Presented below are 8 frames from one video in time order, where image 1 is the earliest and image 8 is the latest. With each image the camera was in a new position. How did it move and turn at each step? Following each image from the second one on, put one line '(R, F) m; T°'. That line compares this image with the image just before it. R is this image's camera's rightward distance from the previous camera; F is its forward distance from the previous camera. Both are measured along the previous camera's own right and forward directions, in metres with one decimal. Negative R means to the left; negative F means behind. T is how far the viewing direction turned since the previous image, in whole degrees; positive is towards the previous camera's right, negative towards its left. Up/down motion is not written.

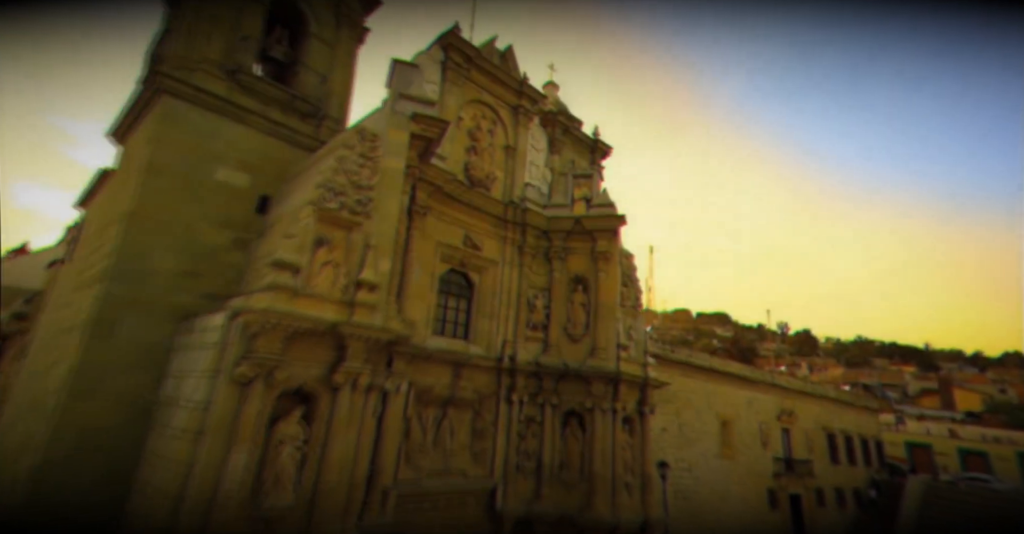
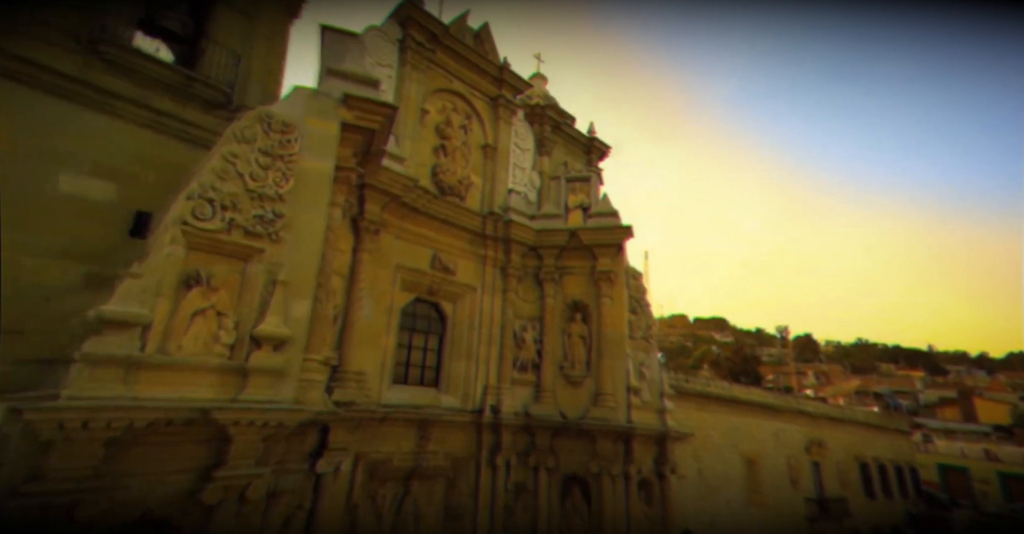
(+0.3, +2.6) m; 0°
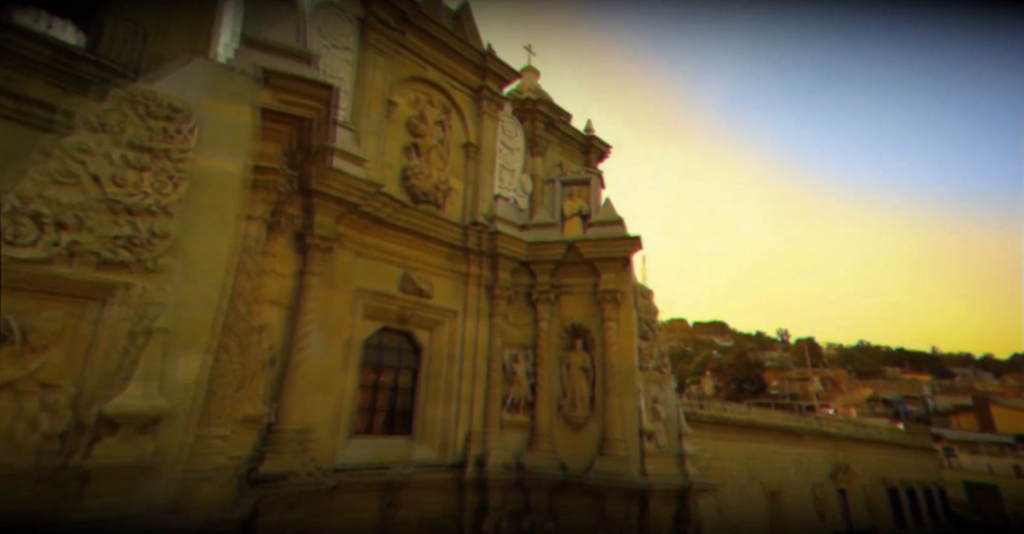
(+0.2, +1.8) m; 0°
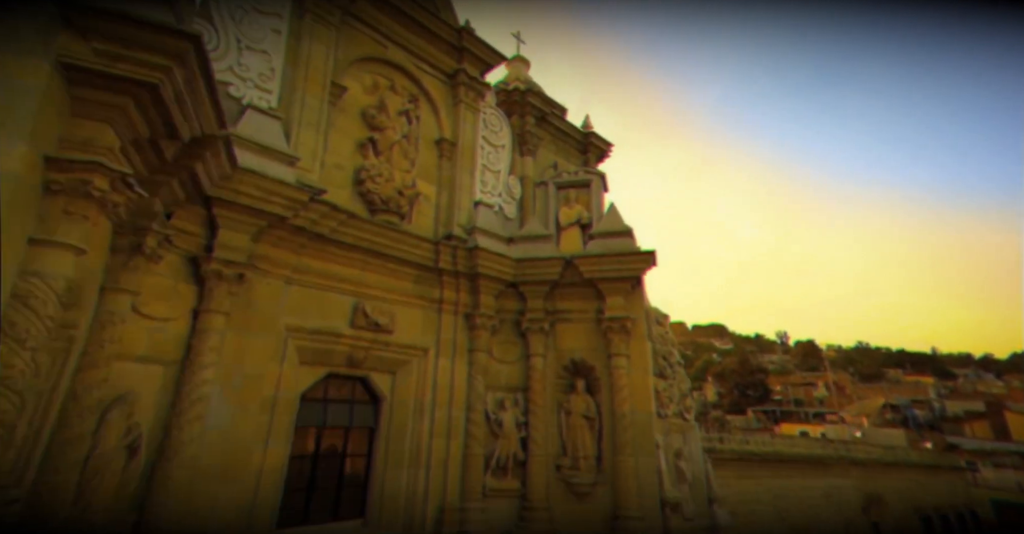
(+0.2, +1.9) m; 0°
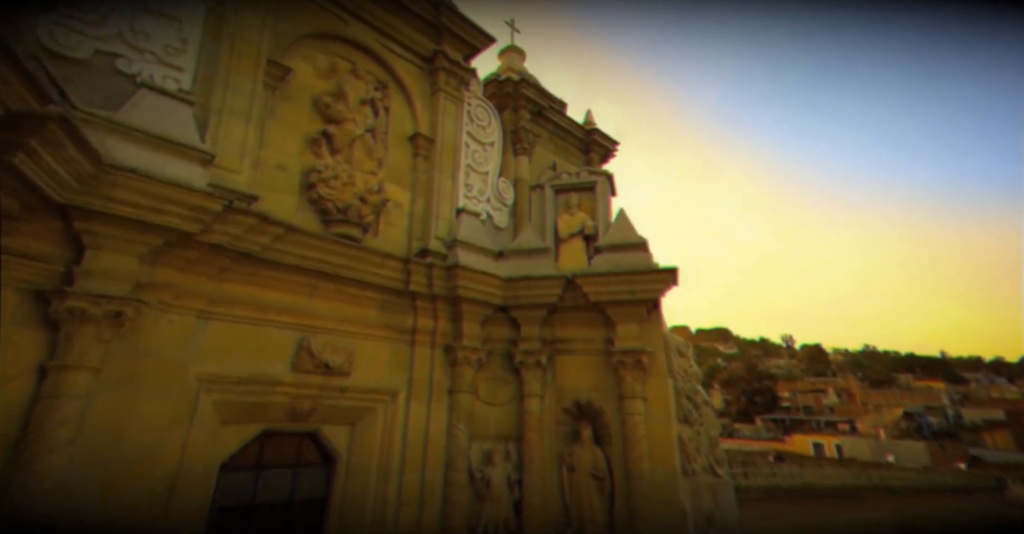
(+0.2, +1.4) m; 0°
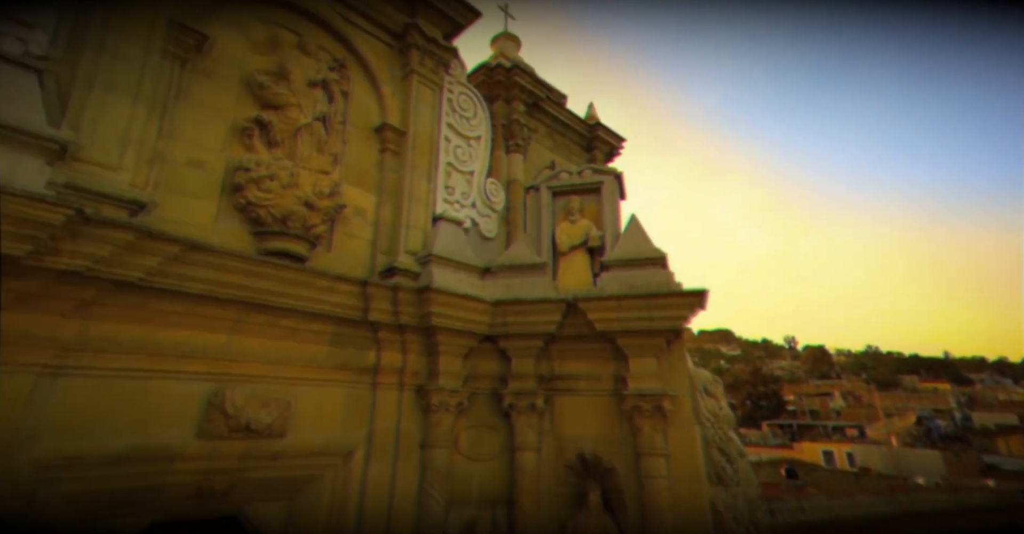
(+0.1, +1.3) m; 0°
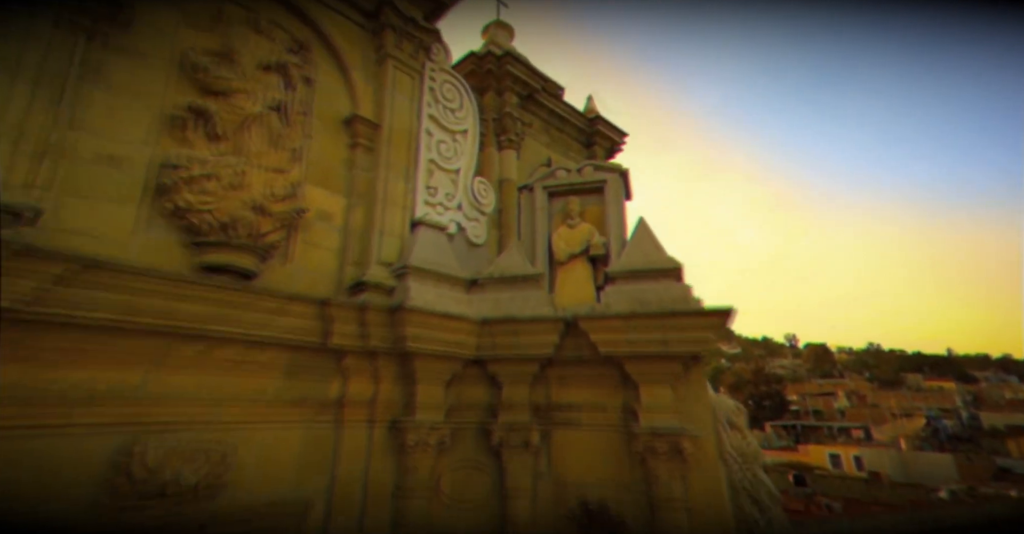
(+0.1, +0.8) m; 0°
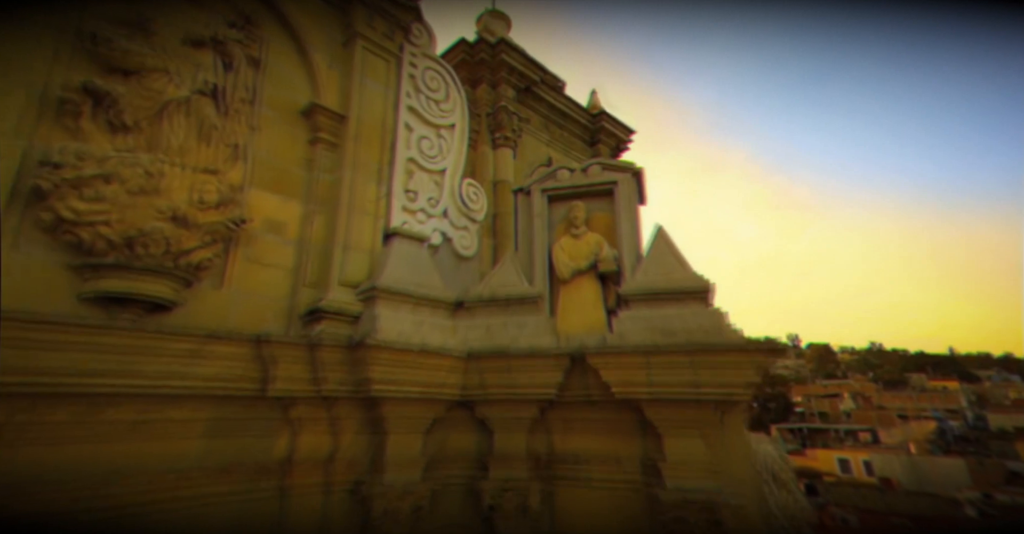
(+0.1, +0.9) m; 0°
